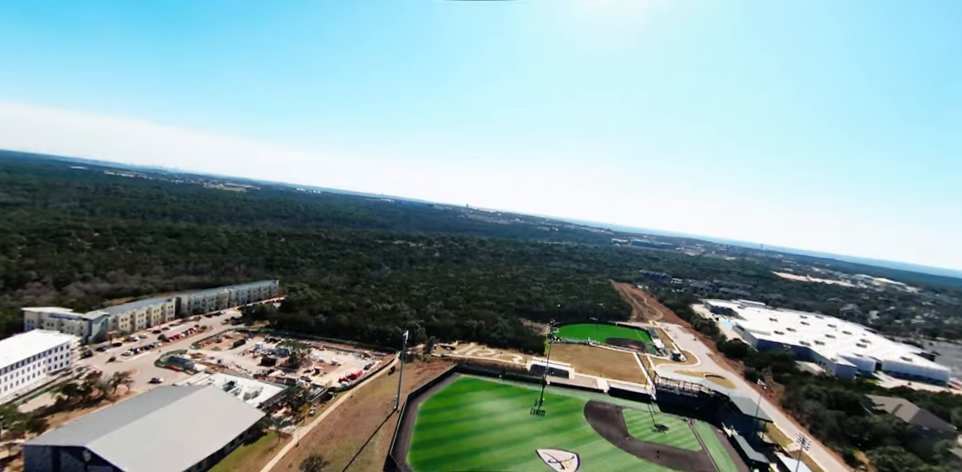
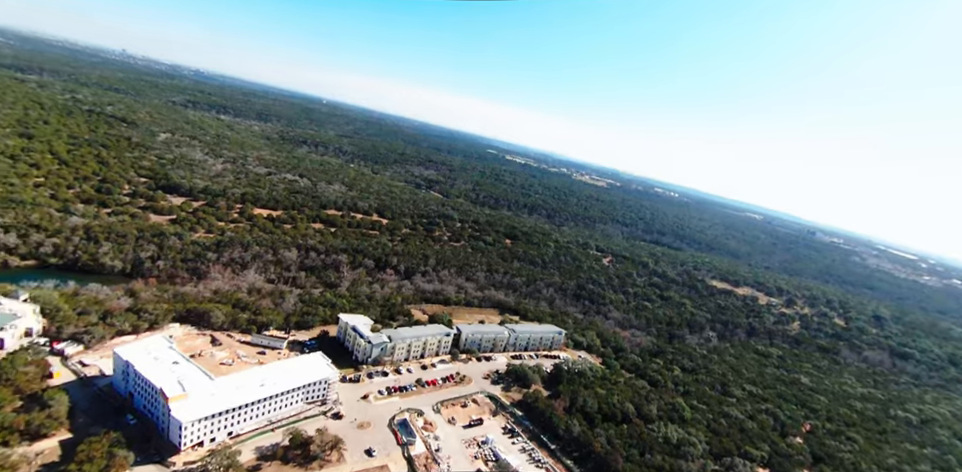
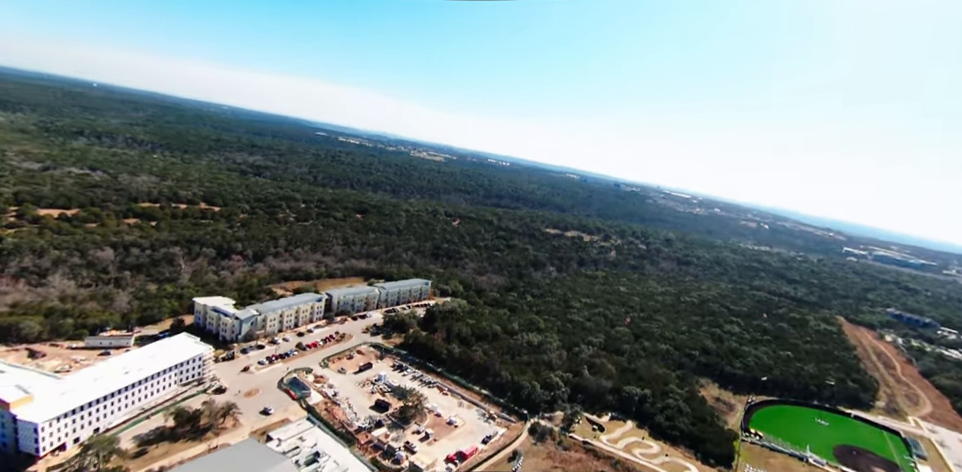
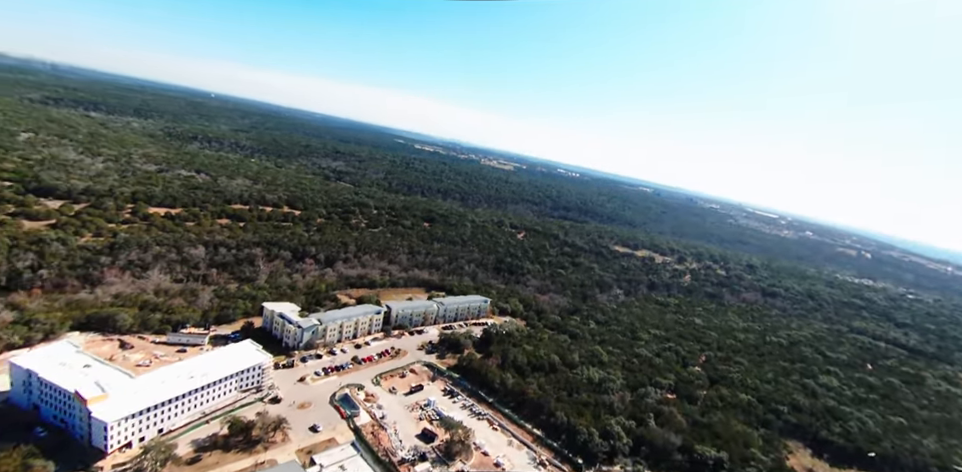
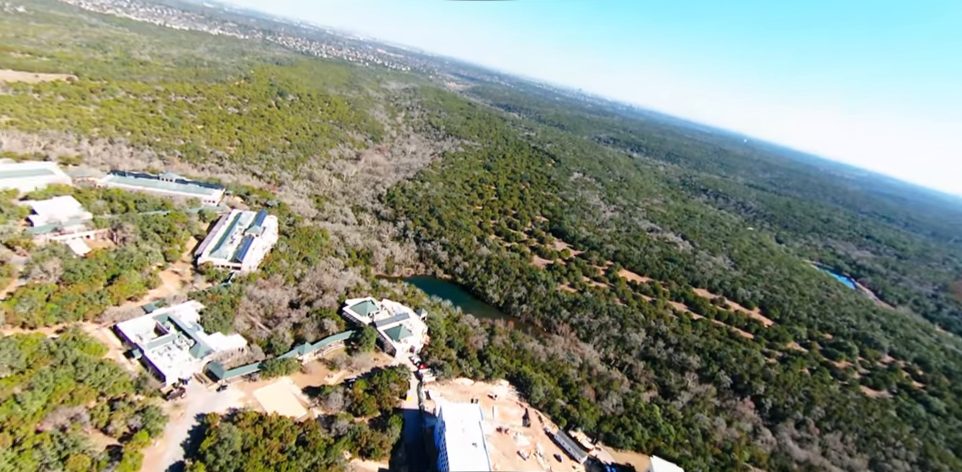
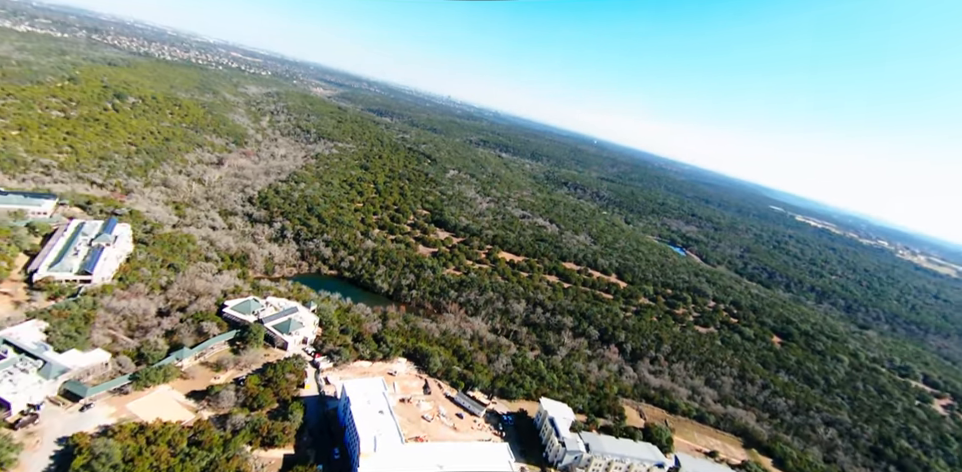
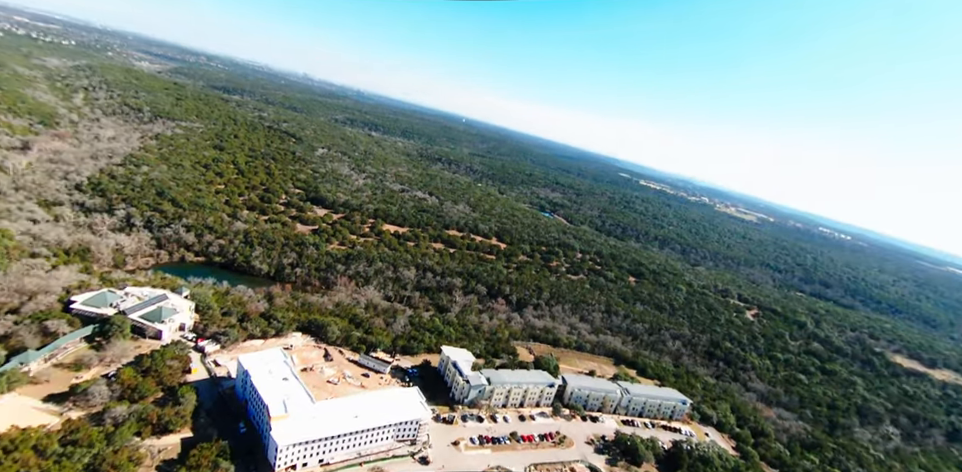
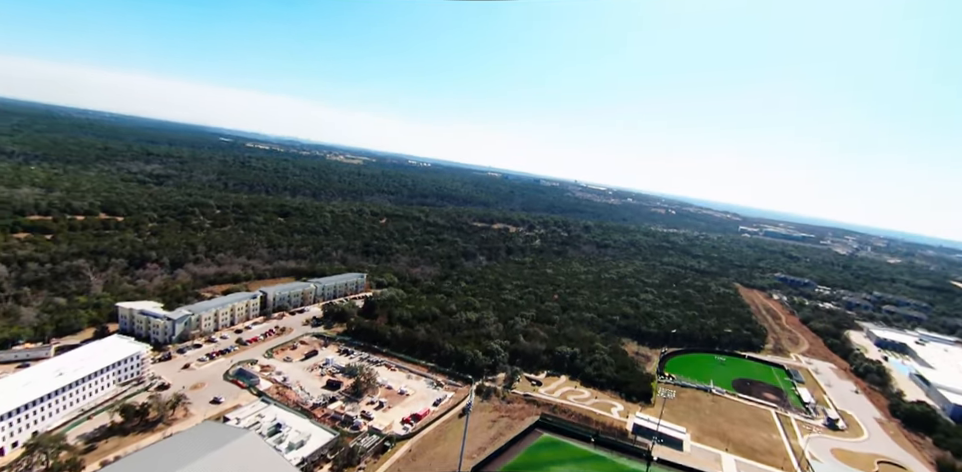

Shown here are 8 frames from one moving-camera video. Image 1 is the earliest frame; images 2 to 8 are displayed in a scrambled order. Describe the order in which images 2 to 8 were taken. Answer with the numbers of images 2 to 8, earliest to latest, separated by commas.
8, 3, 4, 2, 7, 6, 5
